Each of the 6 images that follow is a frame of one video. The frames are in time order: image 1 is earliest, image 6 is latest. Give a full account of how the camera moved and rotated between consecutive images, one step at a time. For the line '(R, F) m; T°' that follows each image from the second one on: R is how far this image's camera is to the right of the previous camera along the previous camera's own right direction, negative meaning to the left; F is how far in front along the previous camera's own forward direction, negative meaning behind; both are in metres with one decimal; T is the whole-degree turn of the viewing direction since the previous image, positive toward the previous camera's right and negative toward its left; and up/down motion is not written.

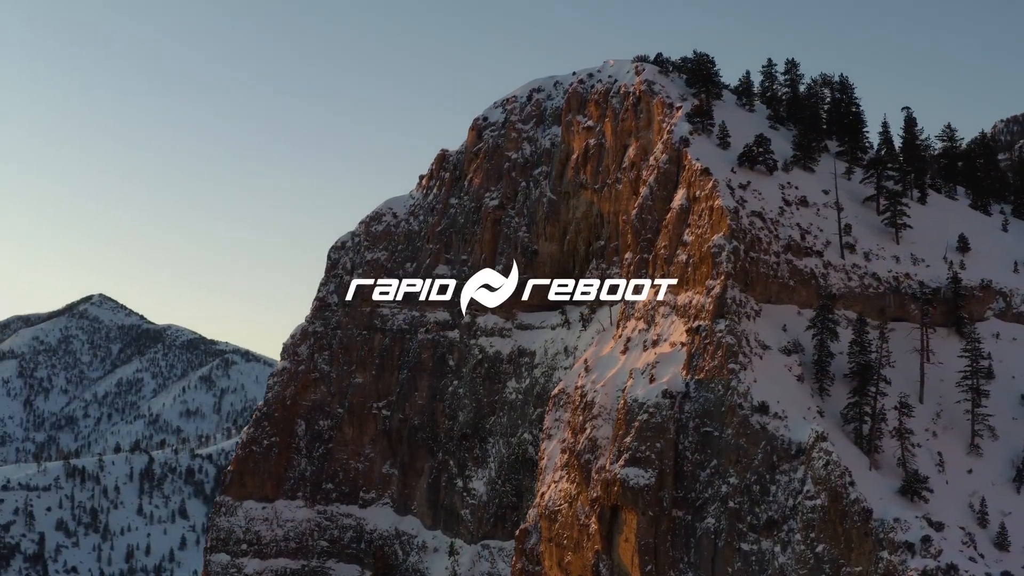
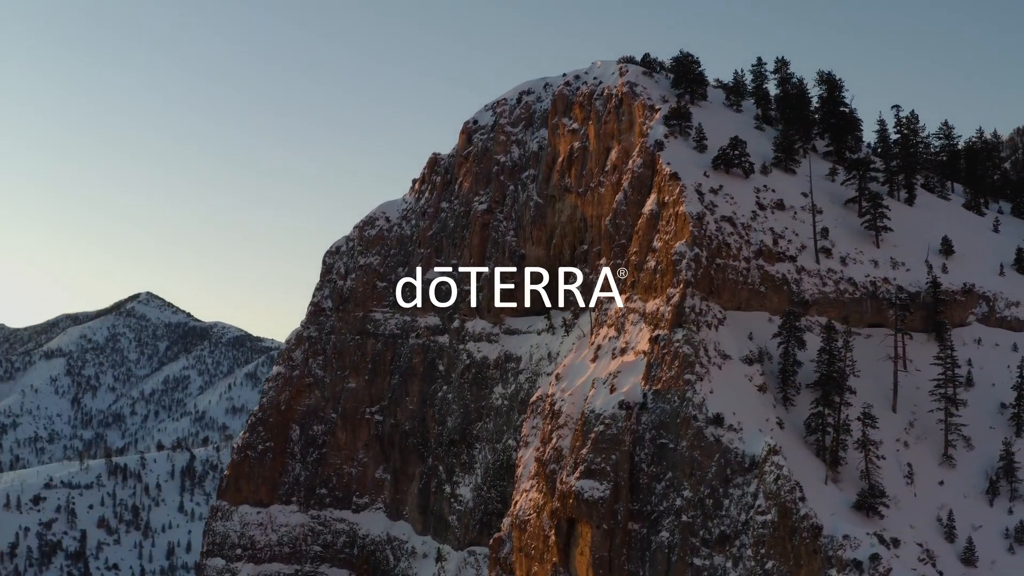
(+4.7, +0.8) m; -2°
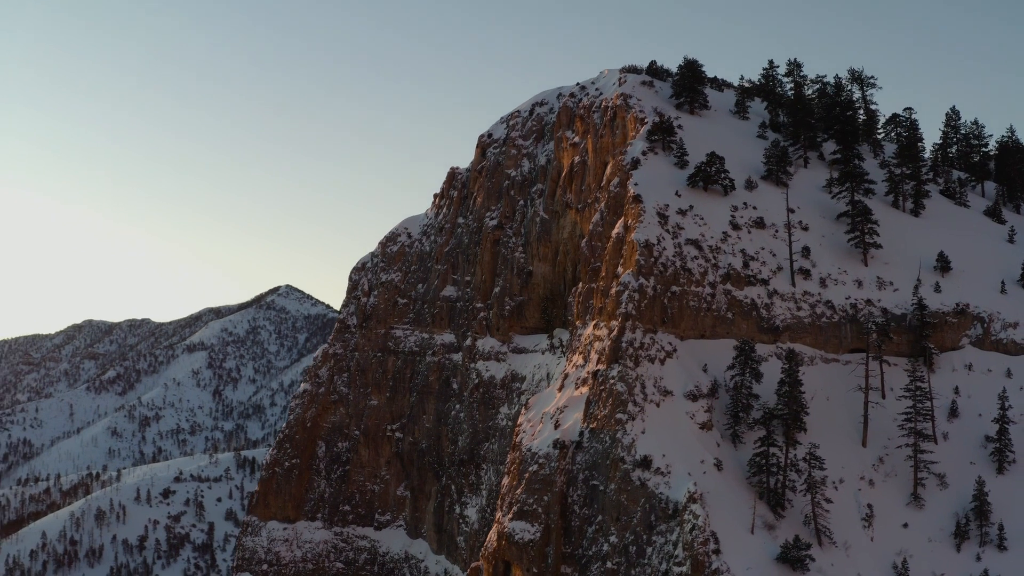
(+10.2, +1.9) m; -7°
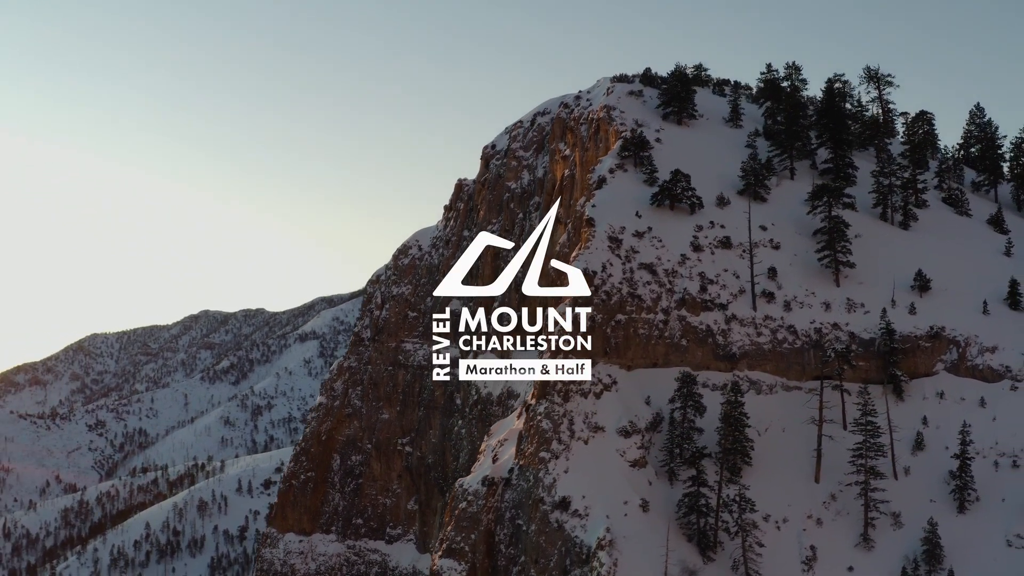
(+8.9, +1.6) m; -5°
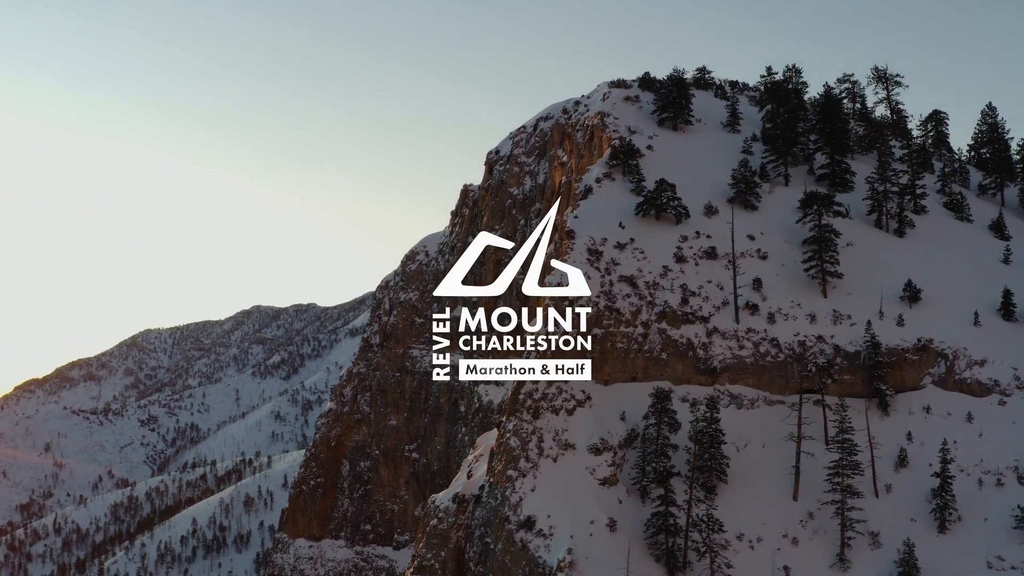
(+3.9, +0.5) m; -2°
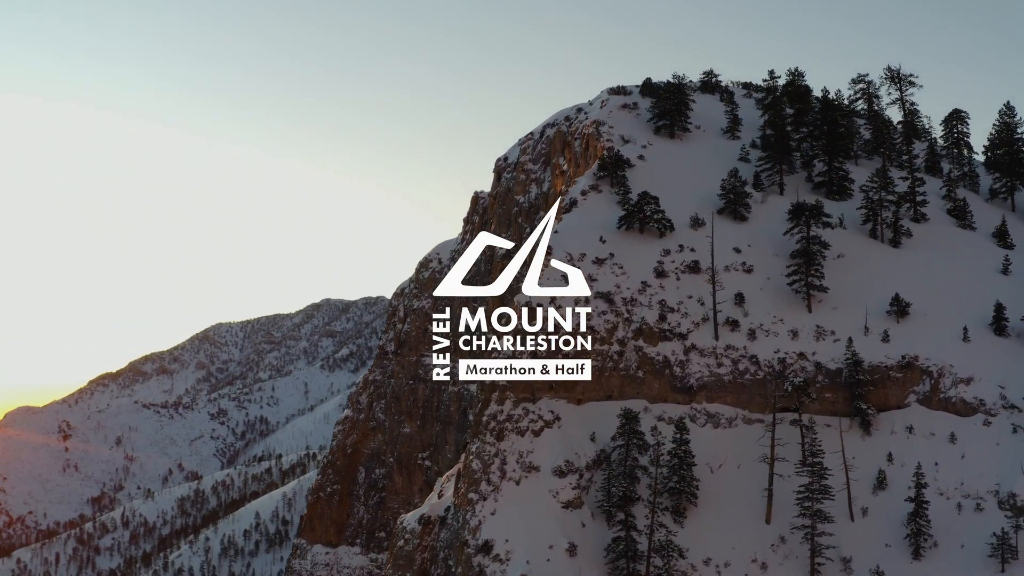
(+5.0, +0.5) m; -3°
